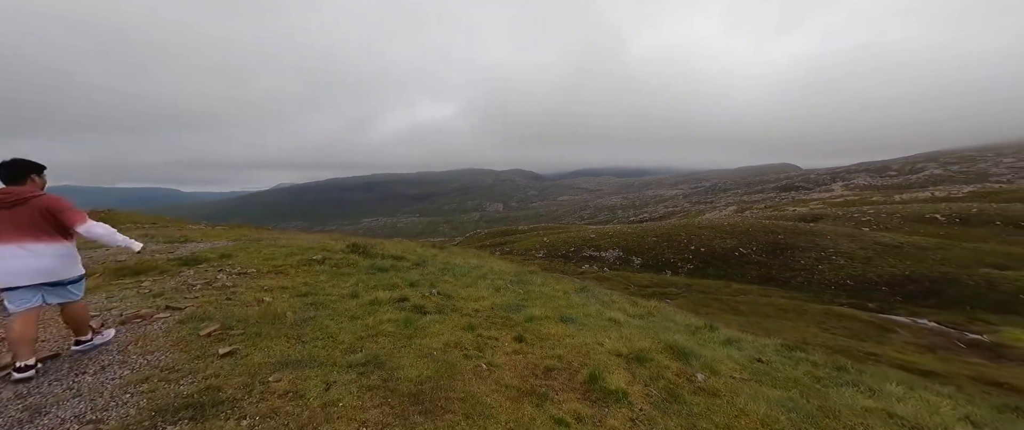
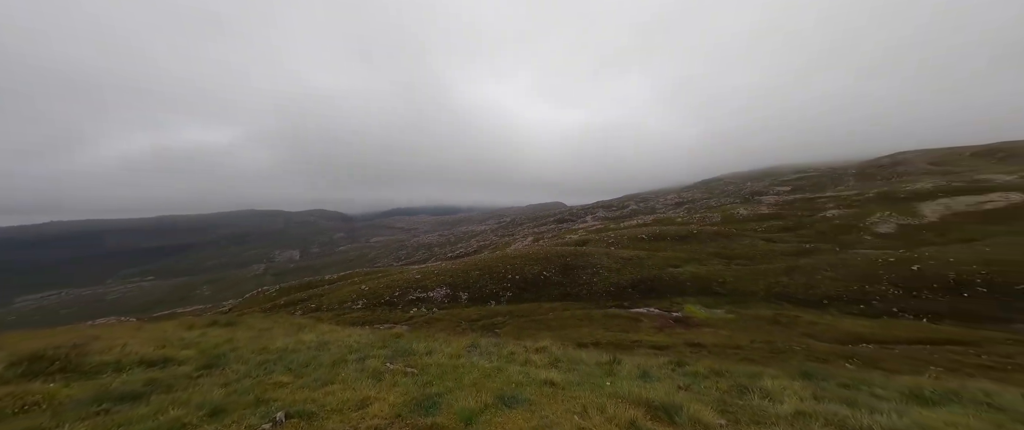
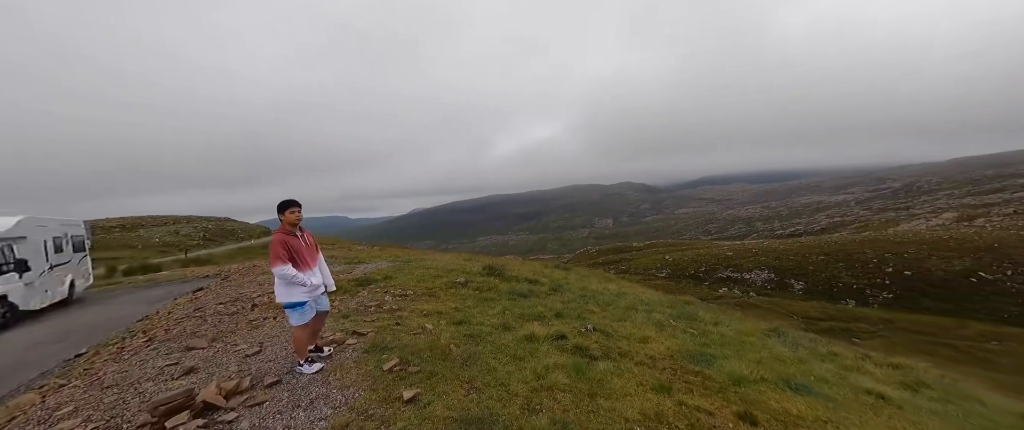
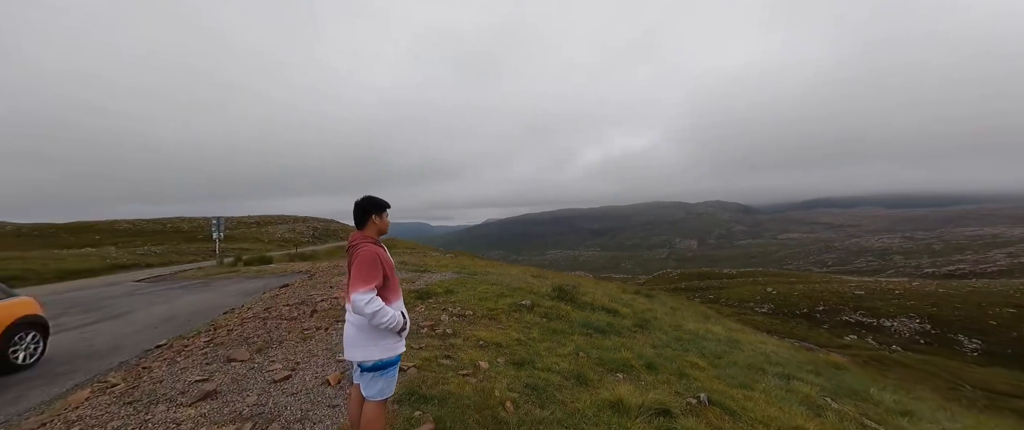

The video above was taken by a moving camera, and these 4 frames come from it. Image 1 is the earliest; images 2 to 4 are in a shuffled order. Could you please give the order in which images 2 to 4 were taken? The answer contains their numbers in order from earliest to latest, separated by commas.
3, 2, 4
